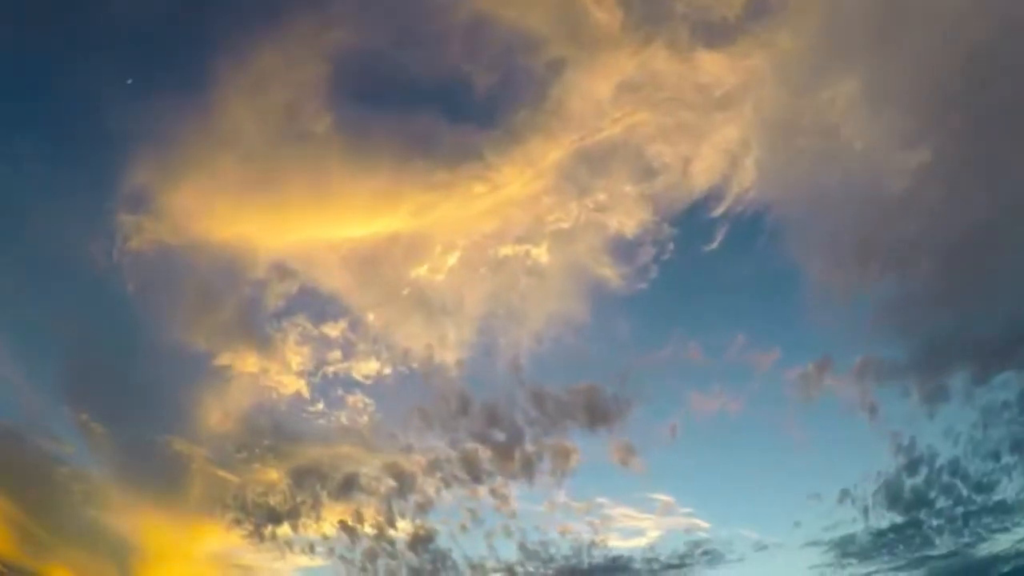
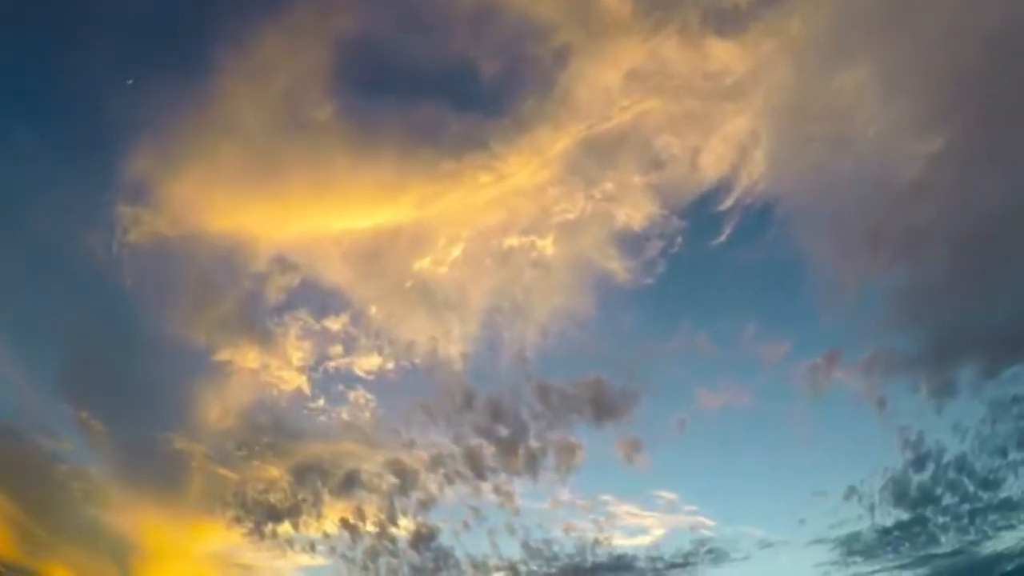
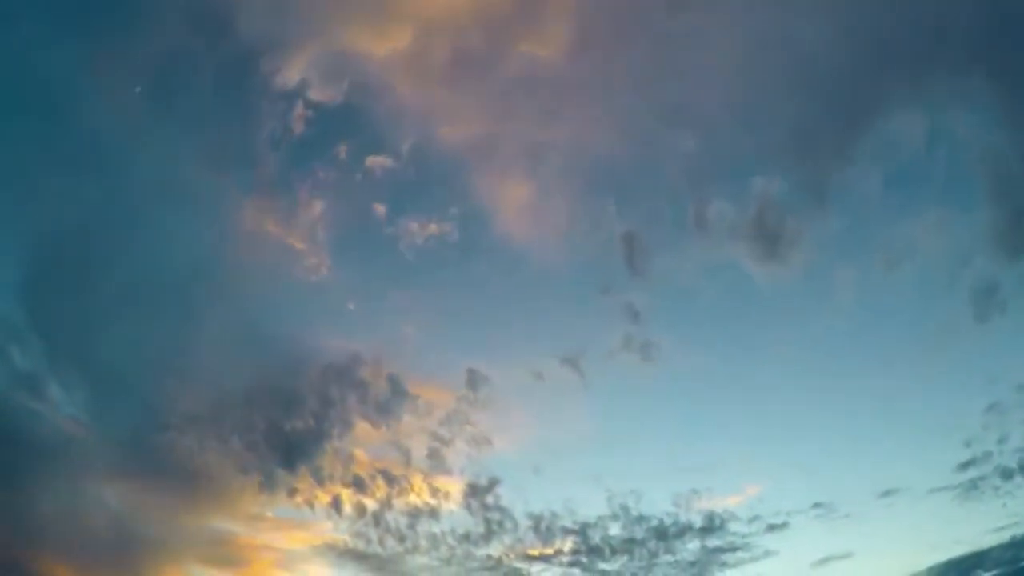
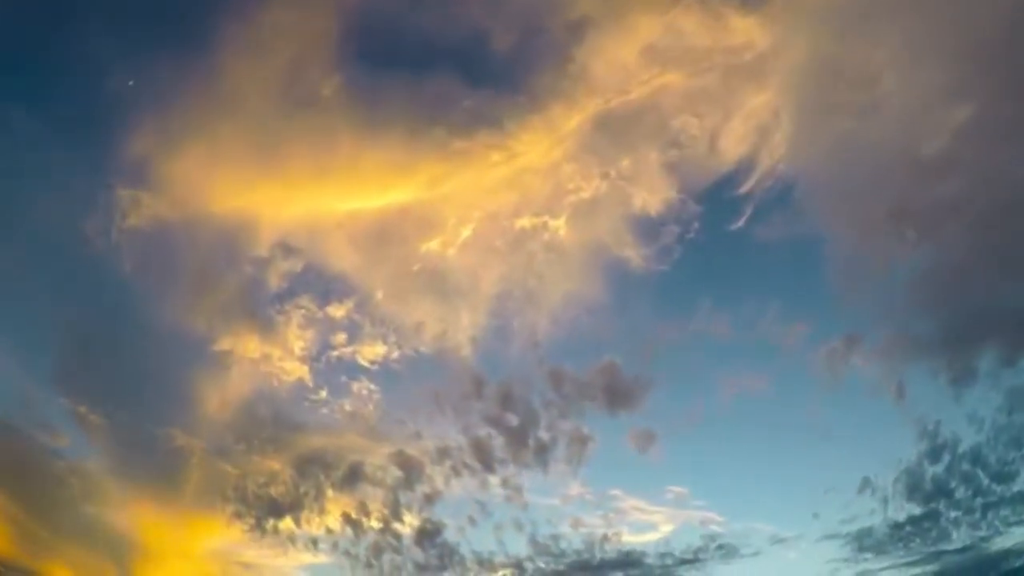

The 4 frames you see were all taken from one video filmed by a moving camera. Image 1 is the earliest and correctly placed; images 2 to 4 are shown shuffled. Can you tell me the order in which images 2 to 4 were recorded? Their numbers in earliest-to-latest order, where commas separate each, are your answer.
2, 4, 3
